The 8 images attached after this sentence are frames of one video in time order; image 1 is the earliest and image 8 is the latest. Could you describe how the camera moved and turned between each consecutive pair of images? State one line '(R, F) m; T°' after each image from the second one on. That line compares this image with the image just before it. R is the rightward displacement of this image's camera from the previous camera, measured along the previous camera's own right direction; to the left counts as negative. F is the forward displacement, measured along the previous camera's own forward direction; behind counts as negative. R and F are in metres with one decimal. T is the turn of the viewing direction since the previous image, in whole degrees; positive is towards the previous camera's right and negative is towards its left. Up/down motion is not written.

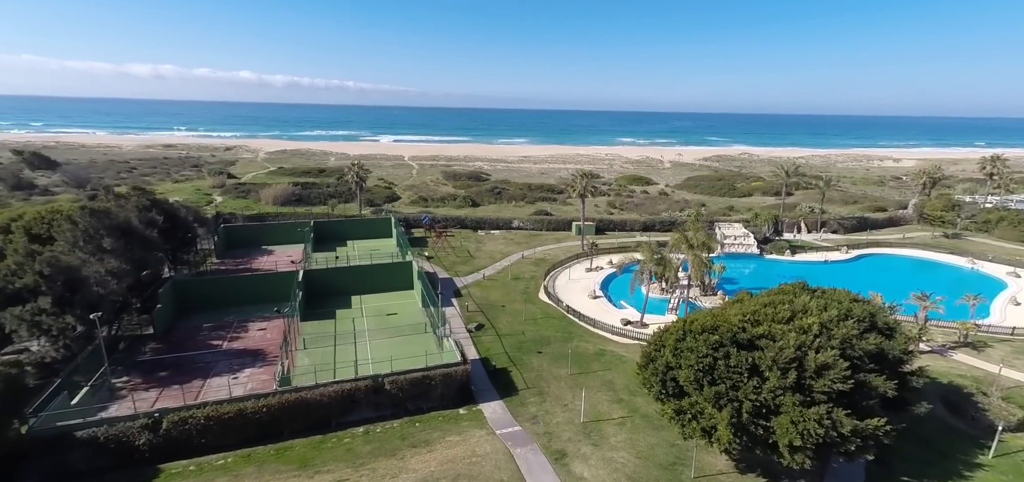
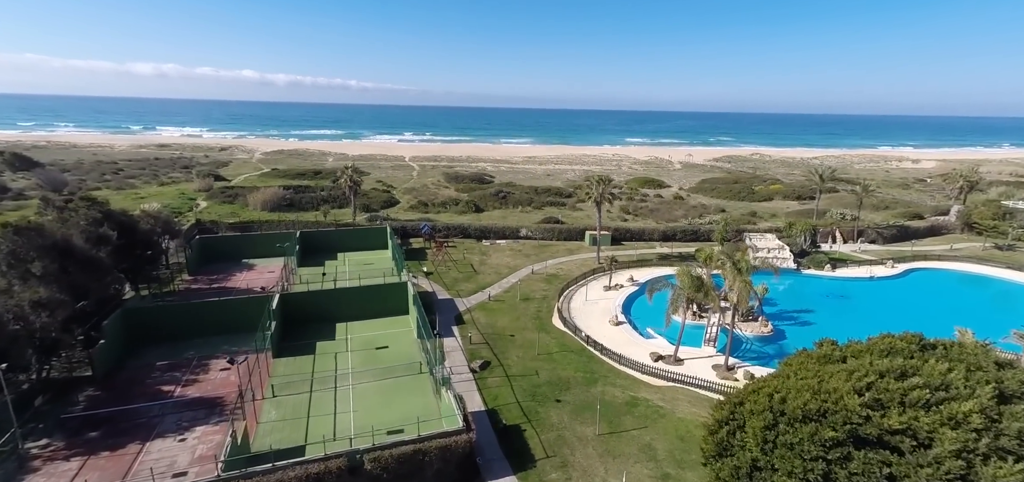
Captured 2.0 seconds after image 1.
(-0.5, +4.9) m; 0°
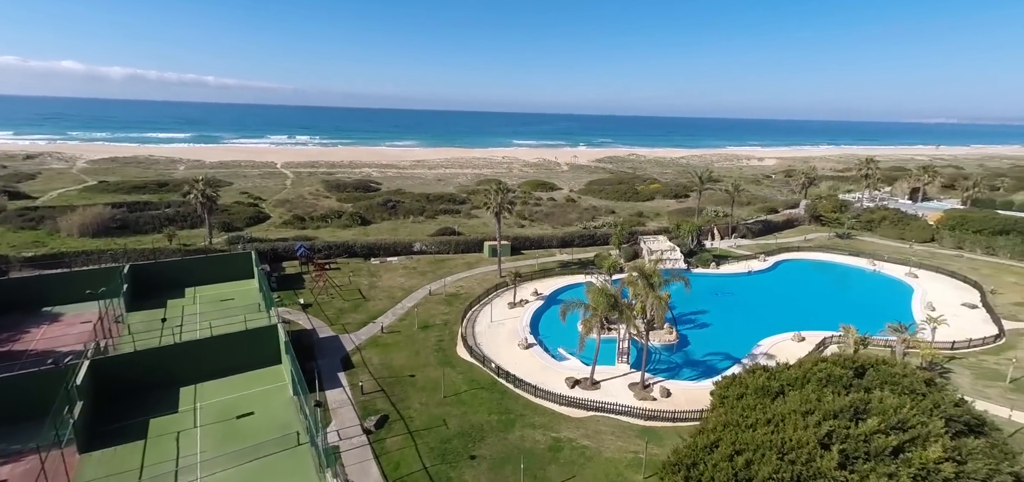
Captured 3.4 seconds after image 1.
(-0.2, +3.5) m; +13°
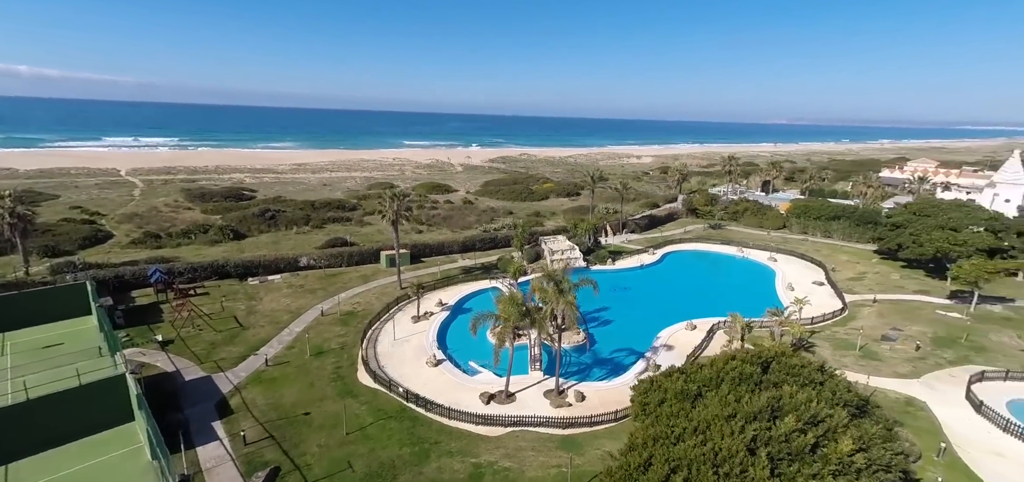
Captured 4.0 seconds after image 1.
(-0.5, +1.8) m; +12°
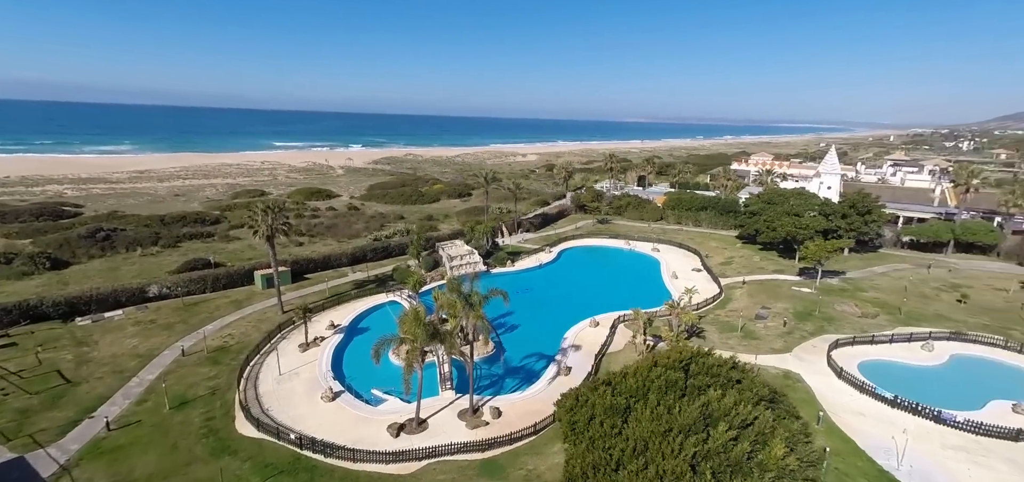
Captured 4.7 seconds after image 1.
(-0.8, +2.2) m; +13°
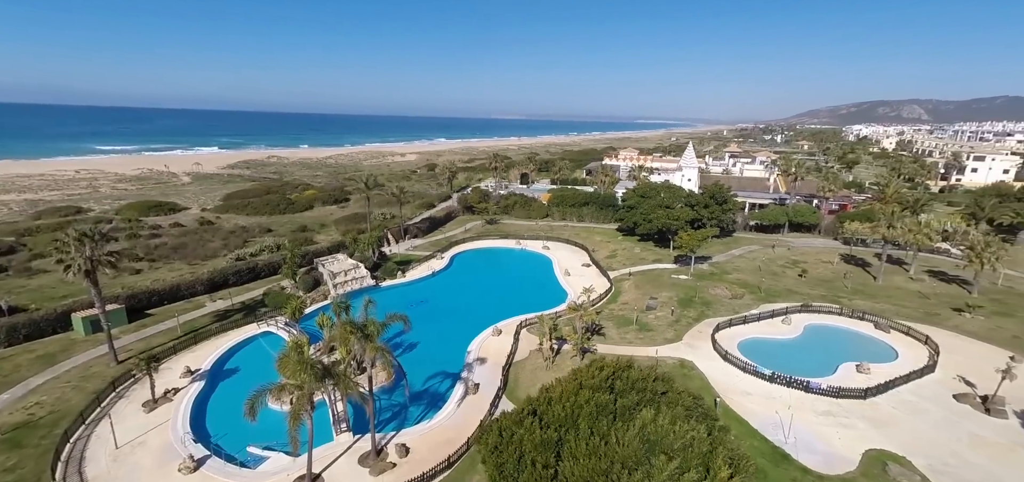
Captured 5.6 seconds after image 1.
(-0.9, +2.6) m; +14°
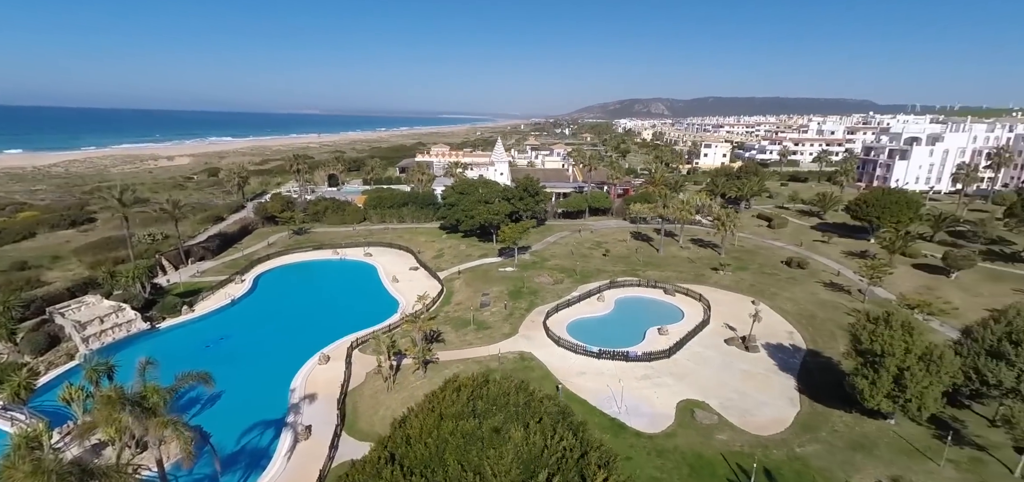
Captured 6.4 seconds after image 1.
(-1.0, +3.0) m; +22°
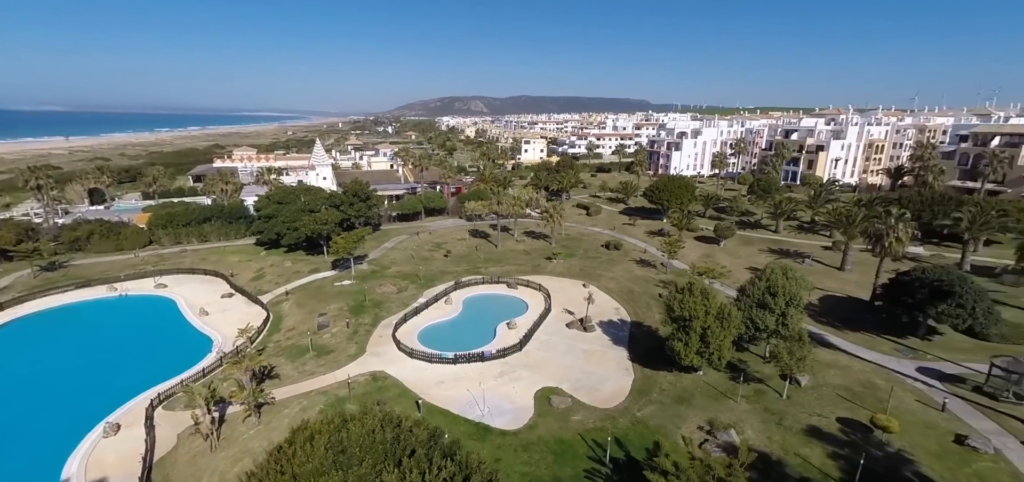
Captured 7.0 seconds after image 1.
(-1.1, +2.7) m; +20°
